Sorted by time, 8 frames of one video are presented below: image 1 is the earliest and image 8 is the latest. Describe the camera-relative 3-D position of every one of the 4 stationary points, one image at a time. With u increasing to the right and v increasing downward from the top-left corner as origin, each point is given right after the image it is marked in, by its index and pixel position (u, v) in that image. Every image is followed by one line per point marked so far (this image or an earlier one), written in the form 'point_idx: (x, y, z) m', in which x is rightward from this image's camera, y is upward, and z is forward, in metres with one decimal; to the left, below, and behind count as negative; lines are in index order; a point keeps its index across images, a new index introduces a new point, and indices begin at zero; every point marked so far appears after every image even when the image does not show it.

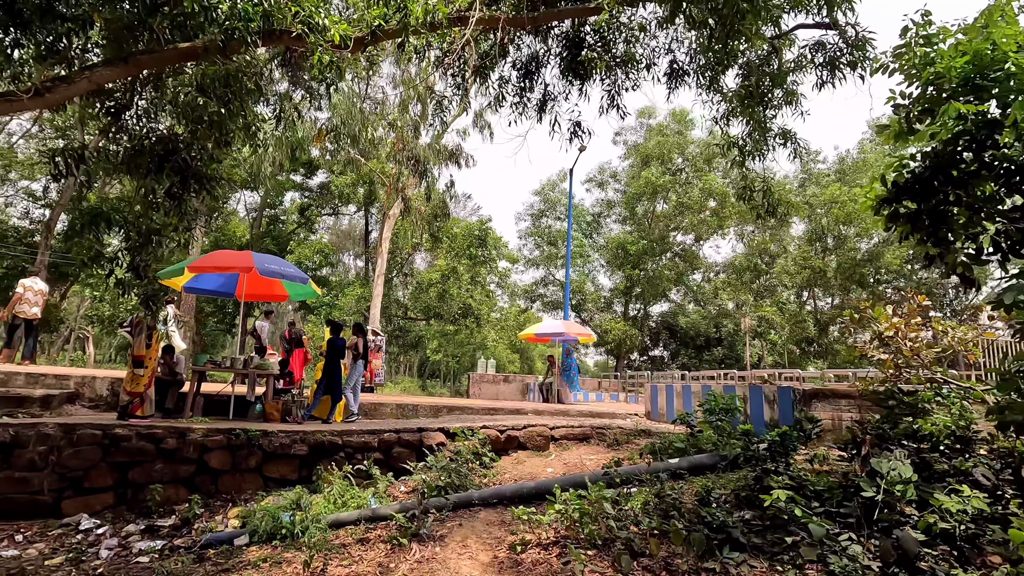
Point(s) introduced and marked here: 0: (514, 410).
0: (0.0, -2.3, +10.1) m
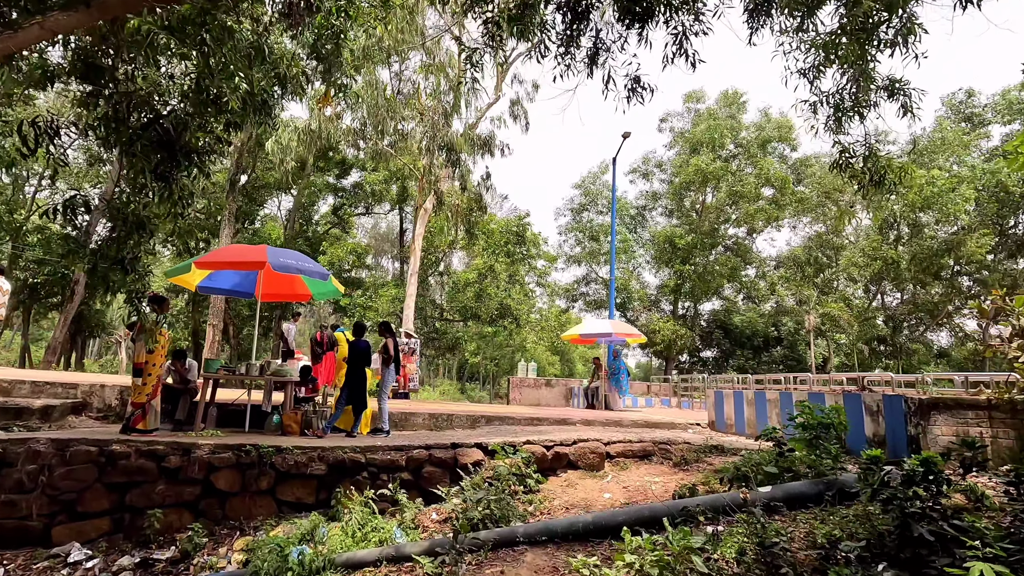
0: (+0.8, -2.2, +9.0) m
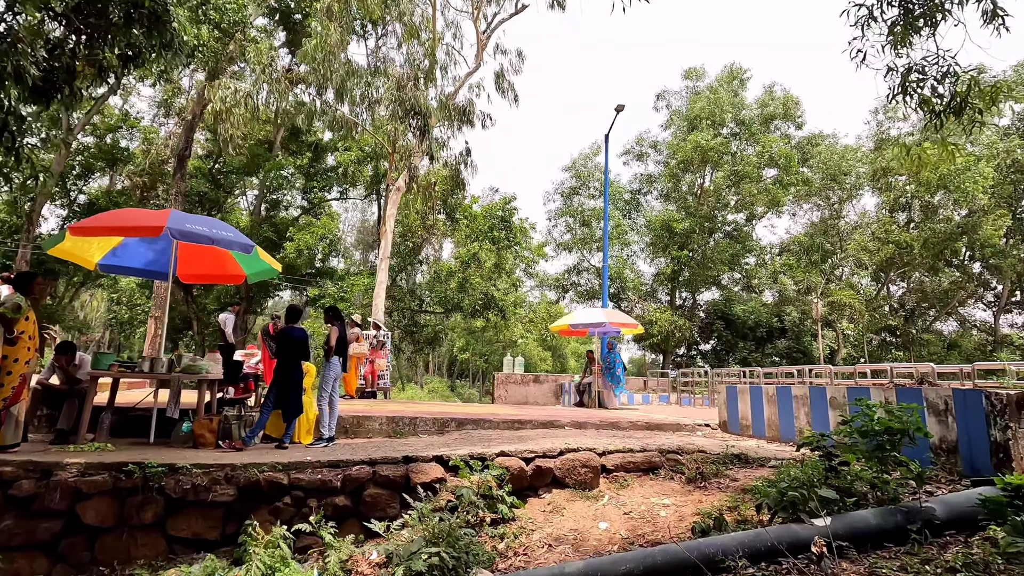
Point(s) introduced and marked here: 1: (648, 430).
0: (+0.5, -1.9, +7.6) m
1: (+1.9, -2.0, +7.6) m
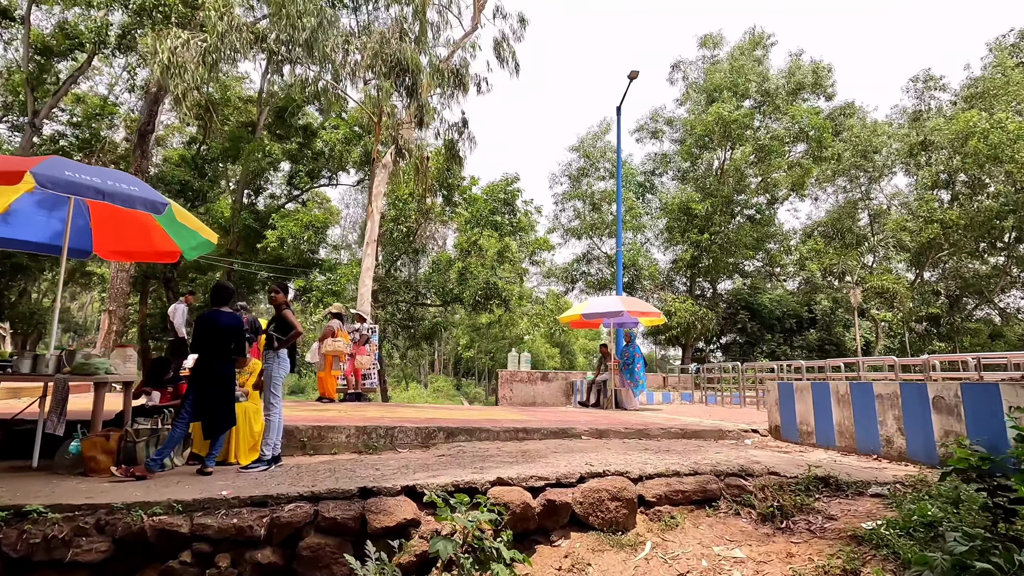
0: (+0.5, -1.6, +6.1) m
1: (+2.0, -1.7, +6.1) m
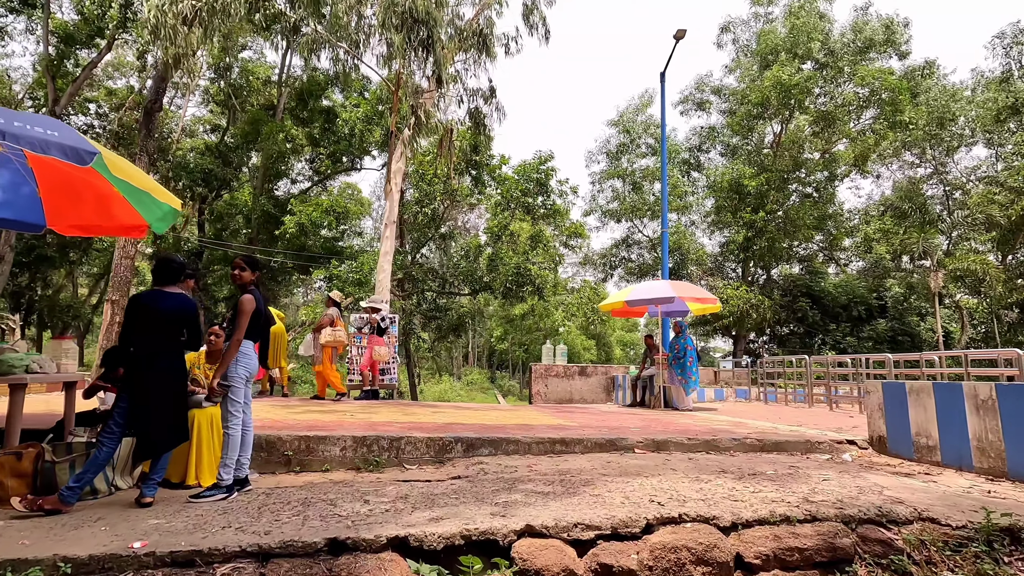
0: (+0.8, -1.4, +4.9) m
1: (+2.3, -1.5, +4.8) m
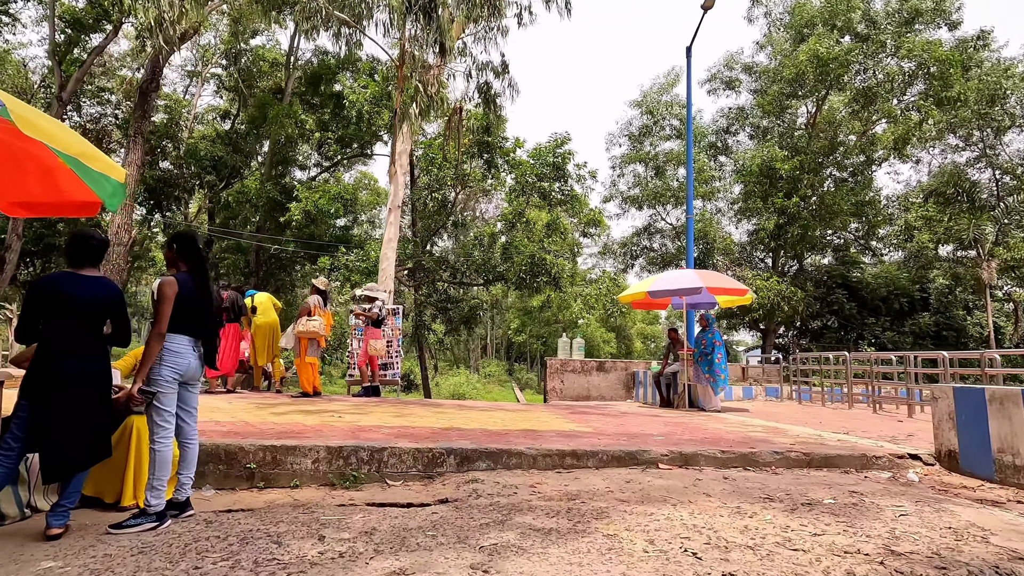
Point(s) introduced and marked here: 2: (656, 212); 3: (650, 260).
0: (+0.9, -1.3, +4.2) m
1: (+2.3, -1.4, +4.0) m
2: (+4.3, +2.3, +16.1) m
3: (+4.3, +0.9, +16.8) m
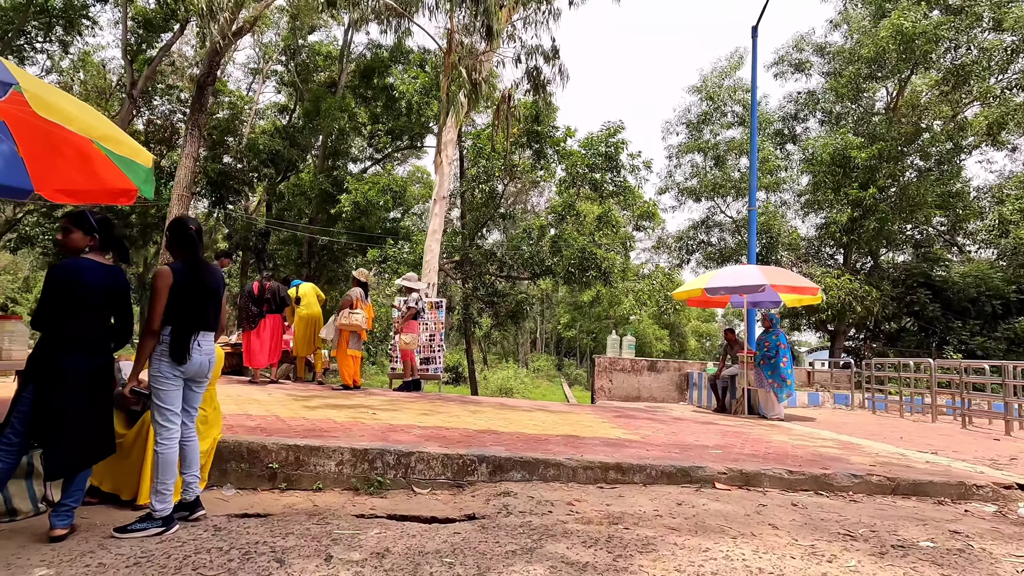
0: (+1.1, -1.3, +3.7) m
1: (+2.5, -1.4, +3.5) m
2: (+5.7, +2.4, +15.2) m
3: (+5.8, +1.0, +15.9) m
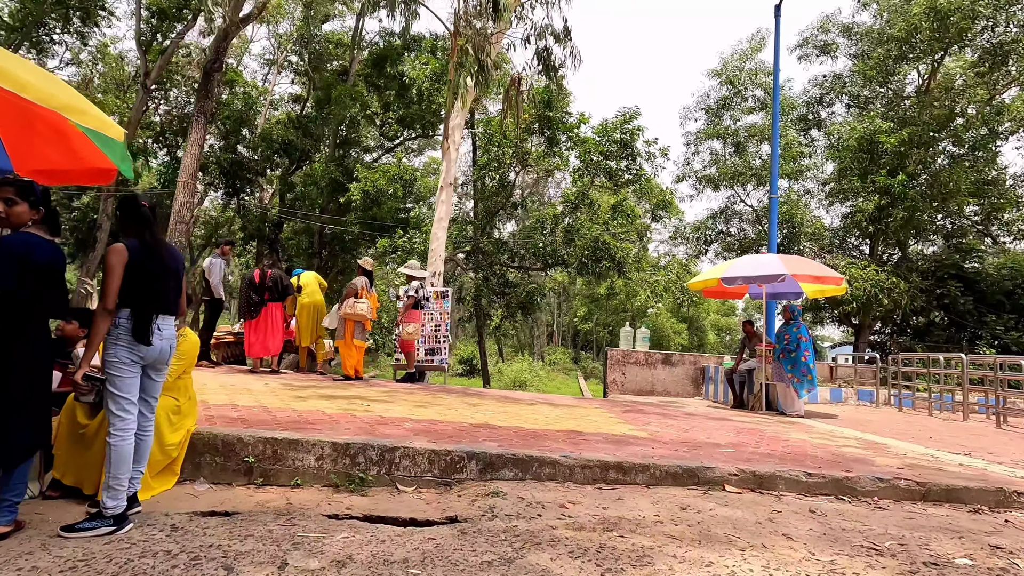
0: (+1.1, -1.2, +3.5) m
1: (+2.5, -1.3, +3.1) m
2: (+6.1, +2.6, +14.7) m
3: (+6.2, +1.2, +15.4) m
